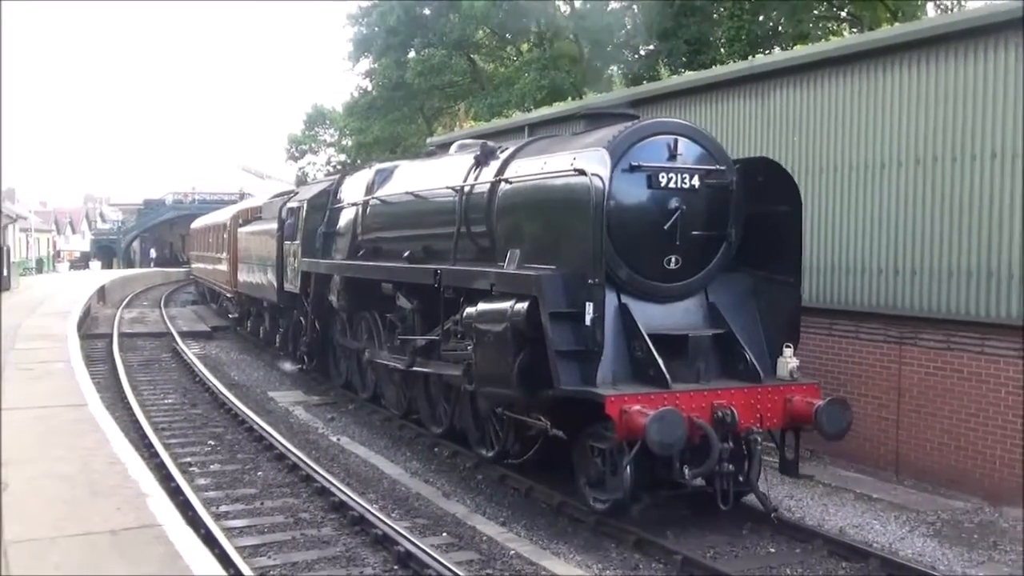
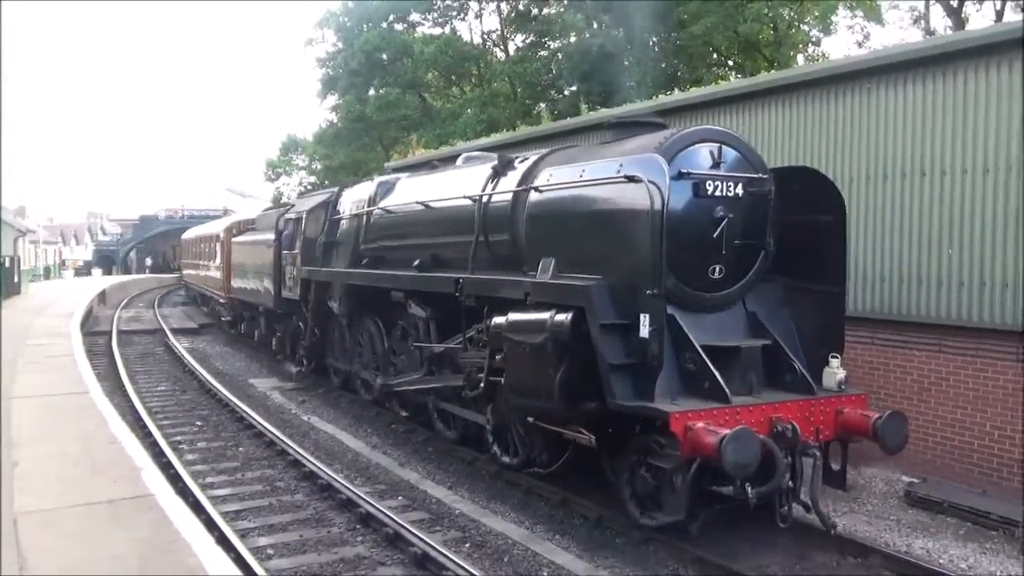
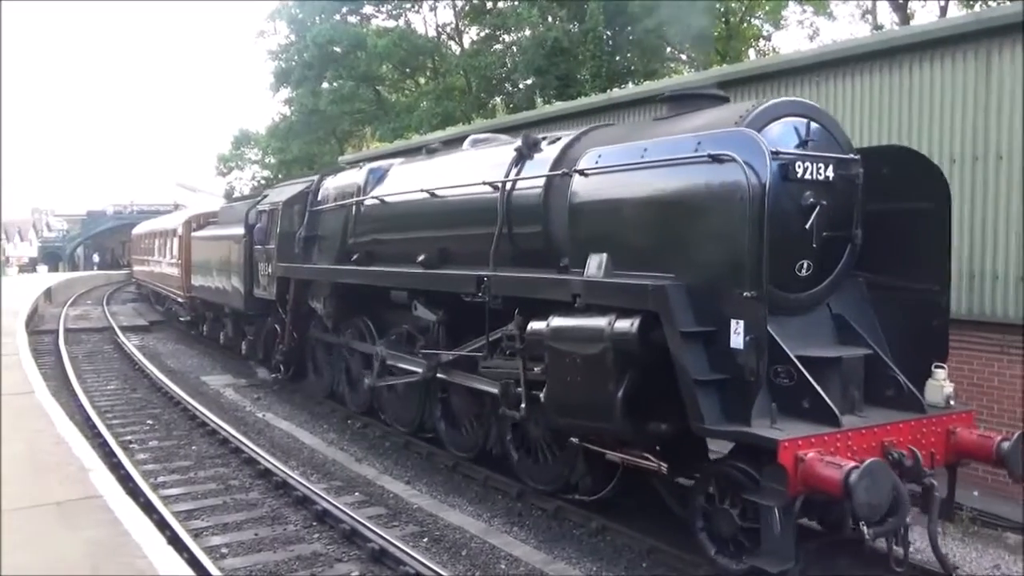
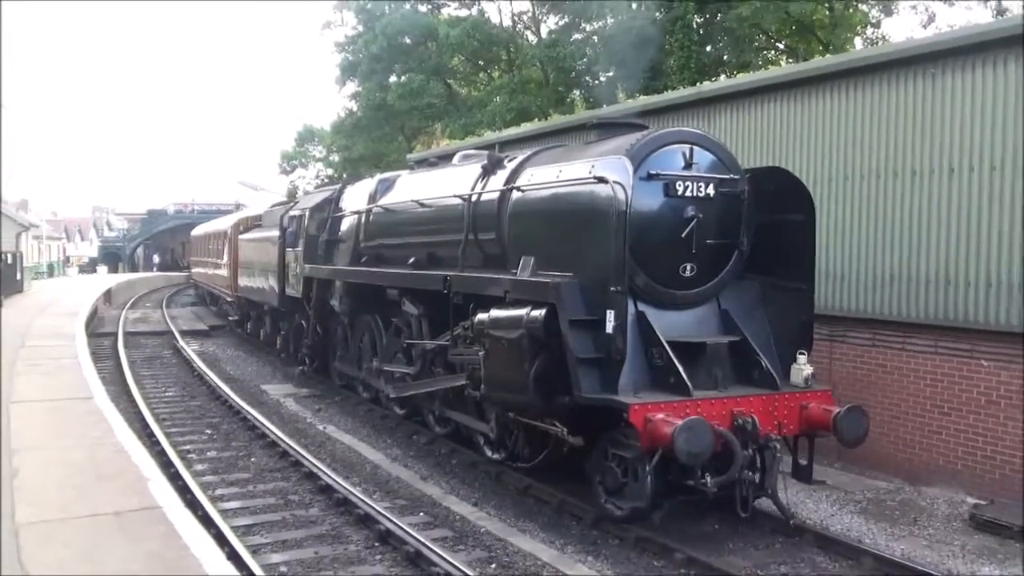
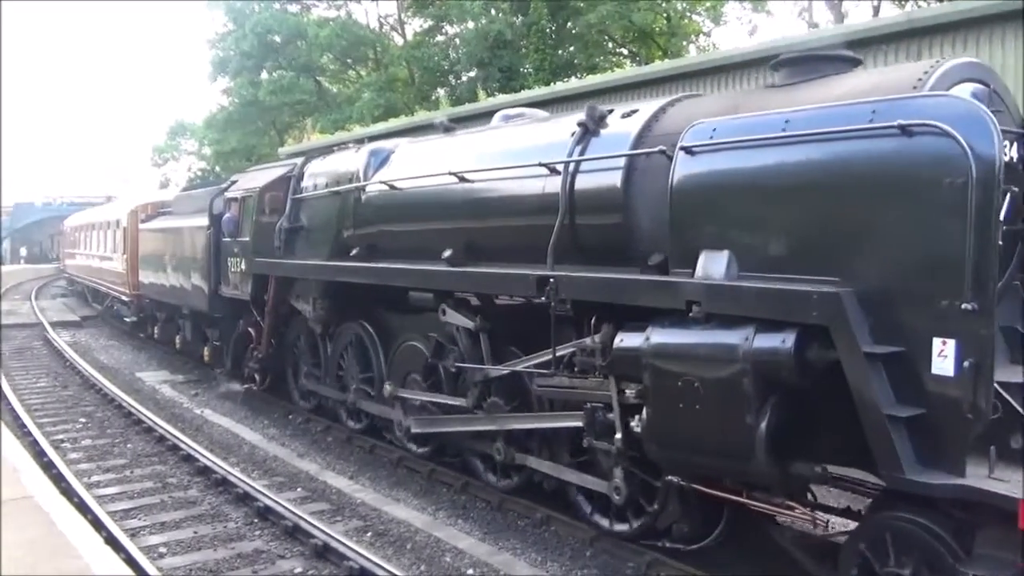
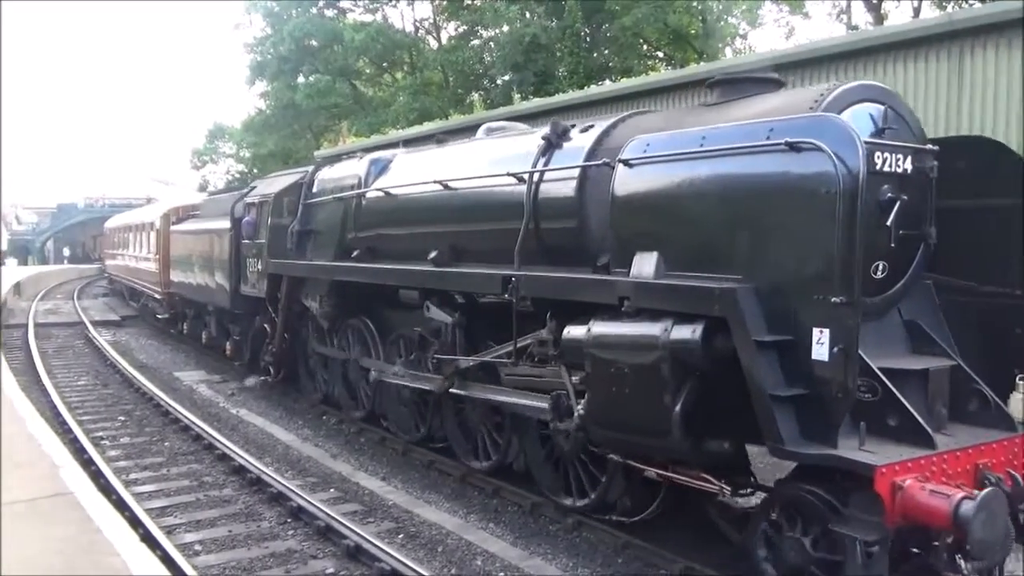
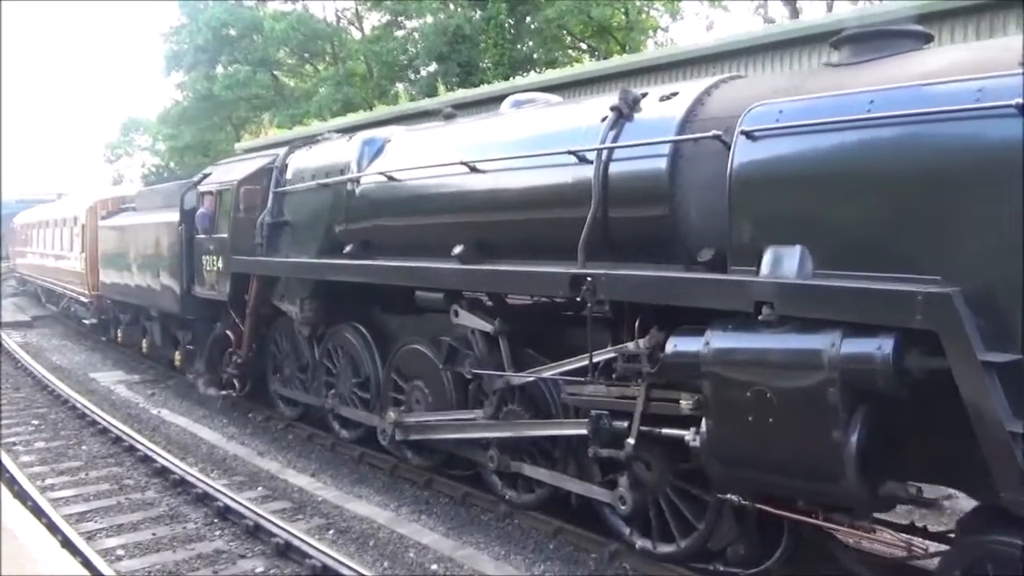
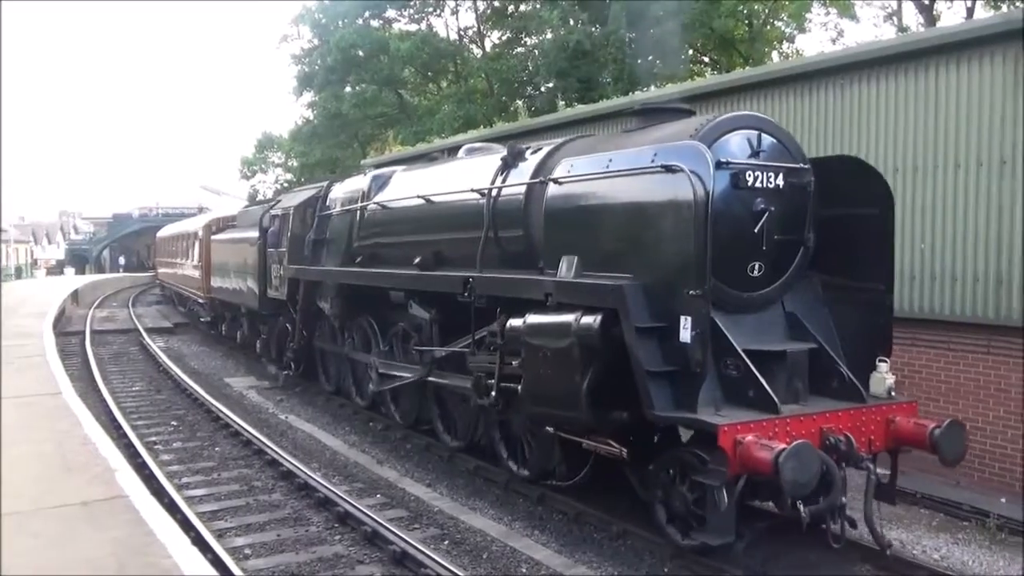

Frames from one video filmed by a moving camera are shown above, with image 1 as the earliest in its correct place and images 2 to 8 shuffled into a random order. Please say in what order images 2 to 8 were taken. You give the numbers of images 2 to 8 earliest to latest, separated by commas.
4, 2, 8, 3, 6, 5, 7
